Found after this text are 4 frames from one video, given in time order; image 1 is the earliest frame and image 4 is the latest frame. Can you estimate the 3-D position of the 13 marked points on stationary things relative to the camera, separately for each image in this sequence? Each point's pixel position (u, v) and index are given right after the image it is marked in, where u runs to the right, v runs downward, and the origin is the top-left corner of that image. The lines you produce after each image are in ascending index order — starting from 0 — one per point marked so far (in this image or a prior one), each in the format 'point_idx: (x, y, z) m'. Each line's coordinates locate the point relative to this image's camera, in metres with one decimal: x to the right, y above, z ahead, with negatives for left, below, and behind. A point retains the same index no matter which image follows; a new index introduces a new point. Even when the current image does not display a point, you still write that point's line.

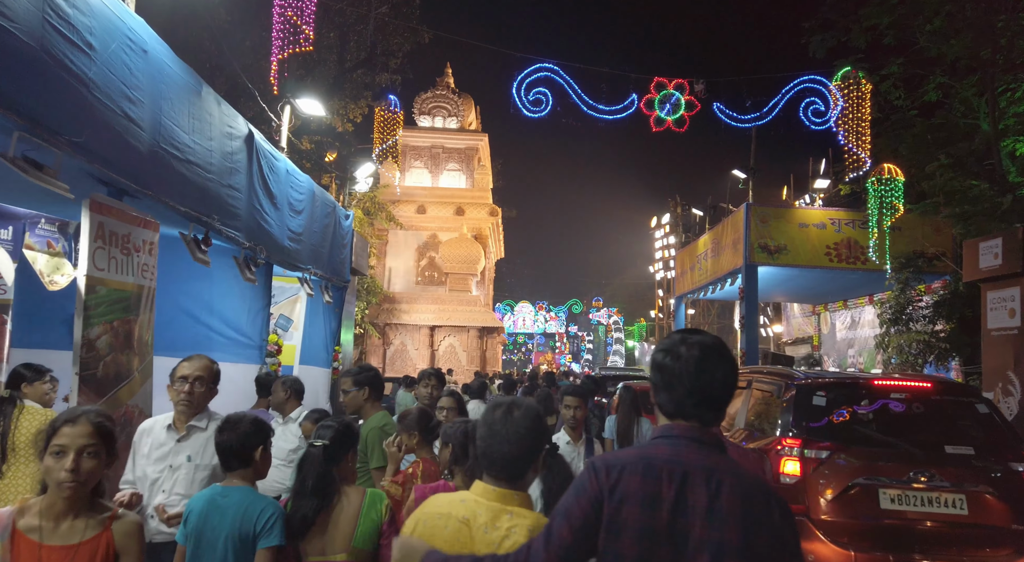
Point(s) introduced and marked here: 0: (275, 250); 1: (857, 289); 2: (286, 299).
0: (-2.1, +0.3, +6.2) m
1: (+9.7, -0.2, +19.9) m
2: (-2.8, -0.2, +8.9) m
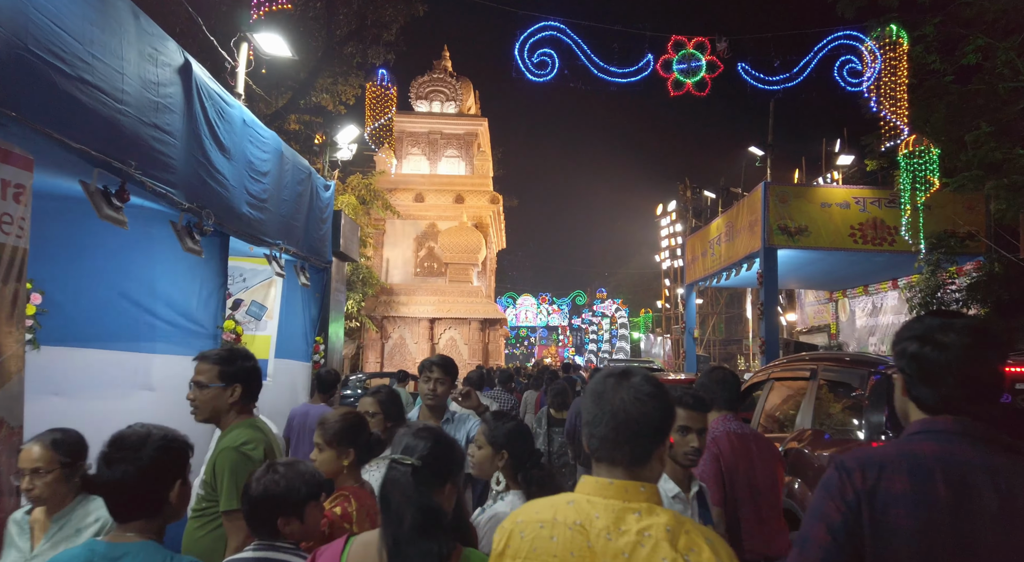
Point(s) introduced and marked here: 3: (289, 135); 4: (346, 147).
0: (-2.0, +0.5, +5.1) m
1: (+9.7, +0.2, +18.7) m
2: (-2.7, 0.0, +7.7) m
3: (-5.2, +3.4, +16.5) m
4: (-2.0, +1.6, +8.4) m
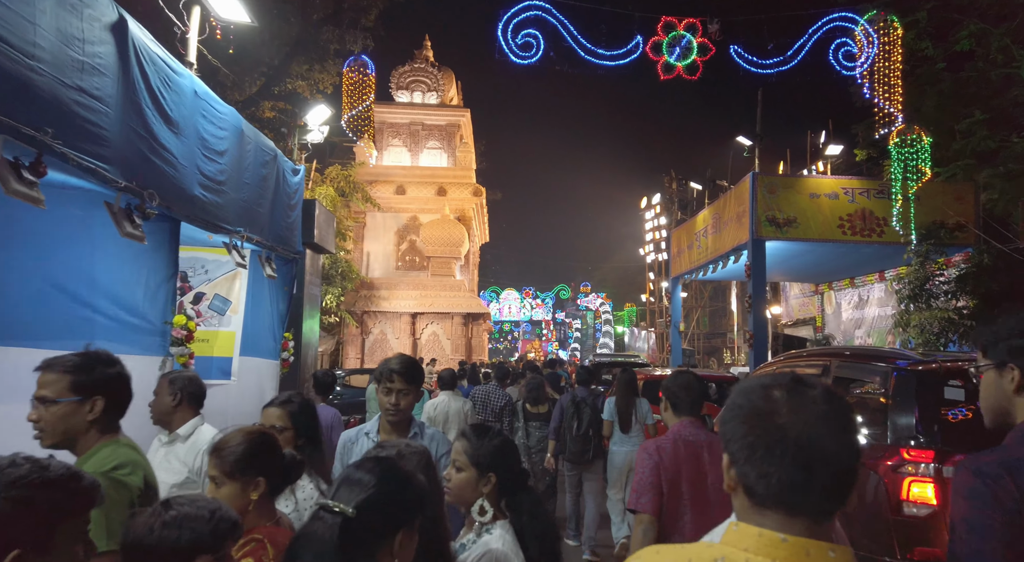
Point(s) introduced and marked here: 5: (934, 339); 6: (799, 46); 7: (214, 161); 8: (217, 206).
0: (-2.1, +0.5, +4.6) m
1: (+9.3, +0.4, +18.4) m
2: (-2.9, +0.1, +7.2) m
3: (-5.6, +3.5, +15.9) m
4: (-2.2, +1.7, +7.9) m
5: (+7.6, -1.1, +13.0) m
6: (+4.2, +3.5, +10.5) m
7: (-2.2, +0.9, +5.1) m
8: (-2.2, +0.6, +5.2) m
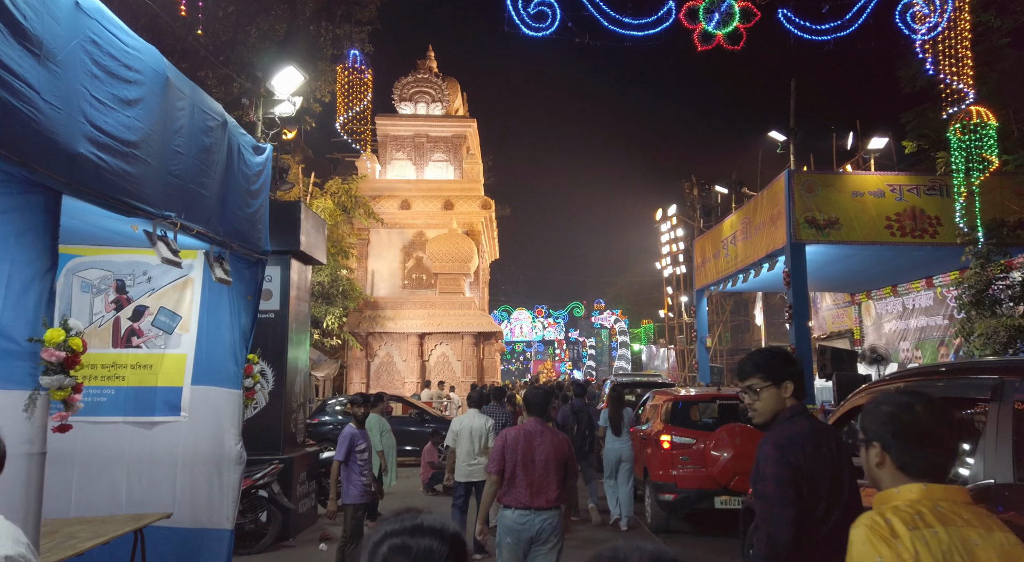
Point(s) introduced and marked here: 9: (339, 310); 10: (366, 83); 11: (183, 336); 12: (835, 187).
0: (-2.0, +0.5, +3.1) m
1: (+9.6, +0.3, +16.8) m
2: (-2.7, 0.0, +5.7) m
3: (-5.3, +3.1, +14.5) m
4: (-2.0, +1.6, +6.4) m
5: (+7.9, -1.1, +11.4) m
6: (+4.4, +3.4, +9.0) m
7: (-2.0, +0.9, +3.7) m
8: (-2.0, +0.6, +3.7) m
9: (-4.8, -0.8, +19.7) m
10: (-3.4, +4.5, +16.5) m
11: (-2.6, -0.4, +5.7) m
12: (+6.3, +1.8, +13.6) m
